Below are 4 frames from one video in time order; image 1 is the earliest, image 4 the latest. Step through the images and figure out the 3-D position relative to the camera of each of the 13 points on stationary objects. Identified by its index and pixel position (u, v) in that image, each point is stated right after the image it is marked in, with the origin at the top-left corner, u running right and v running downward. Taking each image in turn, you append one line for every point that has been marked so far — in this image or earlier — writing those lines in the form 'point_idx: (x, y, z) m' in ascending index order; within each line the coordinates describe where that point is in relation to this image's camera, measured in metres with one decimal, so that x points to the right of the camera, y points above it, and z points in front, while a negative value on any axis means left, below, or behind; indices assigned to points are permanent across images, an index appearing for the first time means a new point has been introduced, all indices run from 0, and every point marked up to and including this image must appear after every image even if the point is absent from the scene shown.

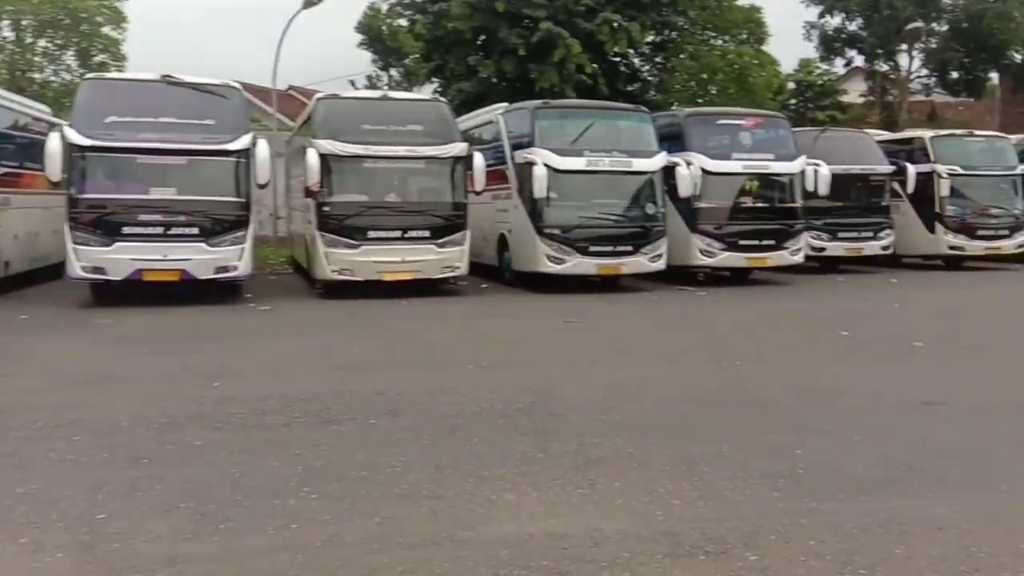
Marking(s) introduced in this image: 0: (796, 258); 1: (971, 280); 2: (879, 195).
0: (+4.3, +0.5, +17.2) m
1: (+7.8, +0.1, +19.3) m
2: (+6.5, +1.7, +20.0) m
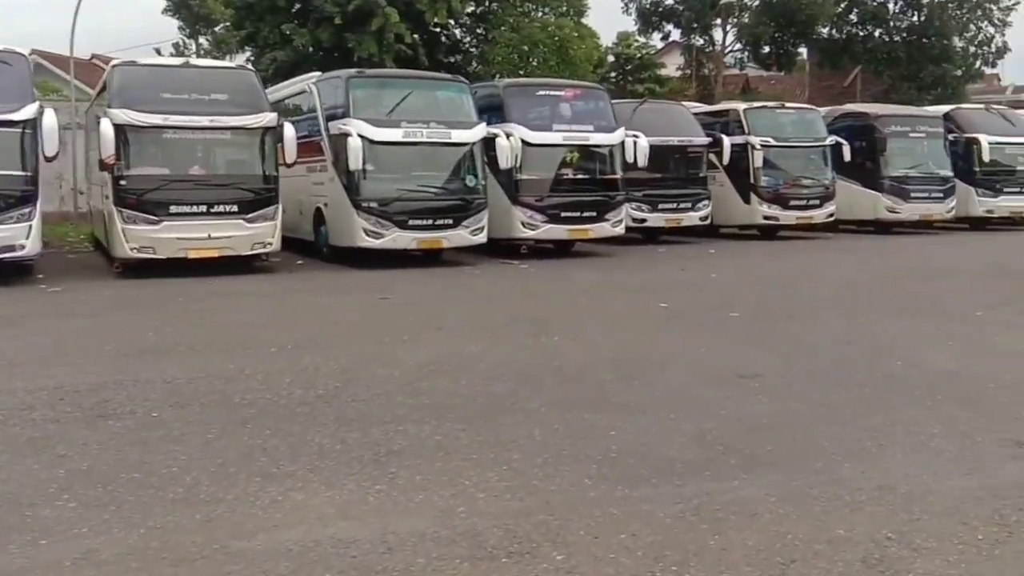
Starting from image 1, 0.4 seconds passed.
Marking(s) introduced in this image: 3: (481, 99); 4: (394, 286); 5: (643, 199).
0: (+1.6, +0.9, +17.3) m
1: (+4.7, +0.7, +19.9) m
2: (+3.3, +2.2, +20.3) m
3: (-0.5, +3.0, +17.8) m
4: (-1.3, 0.0, +11.9) m
5: (+2.3, +1.6, +19.8) m
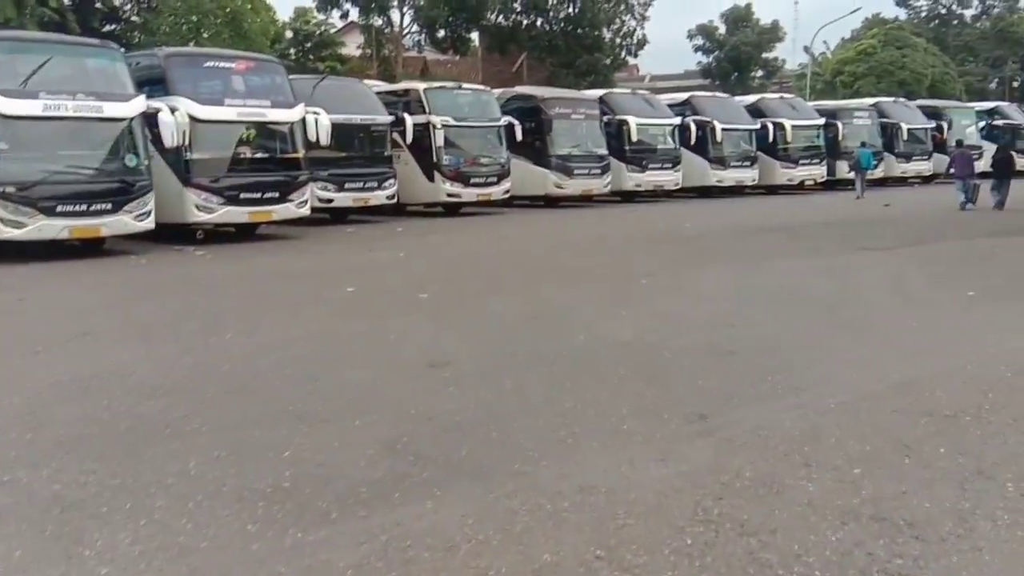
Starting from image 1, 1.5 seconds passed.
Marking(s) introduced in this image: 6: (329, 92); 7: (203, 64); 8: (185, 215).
0: (-3.1, +1.1, +16.4) m
1: (-0.8, +1.1, +19.8) m
2: (-2.3, +2.5, +19.8) m
3: (-5.3, +3.1, +16.3) m
4: (-4.4, +0.1, +10.6) m
5: (-3.1, +1.9, +19.0) m
6: (-3.3, +3.4, +19.8) m
7: (-4.3, +3.1, +15.8) m
8: (-4.5, +1.0, +15.4) m
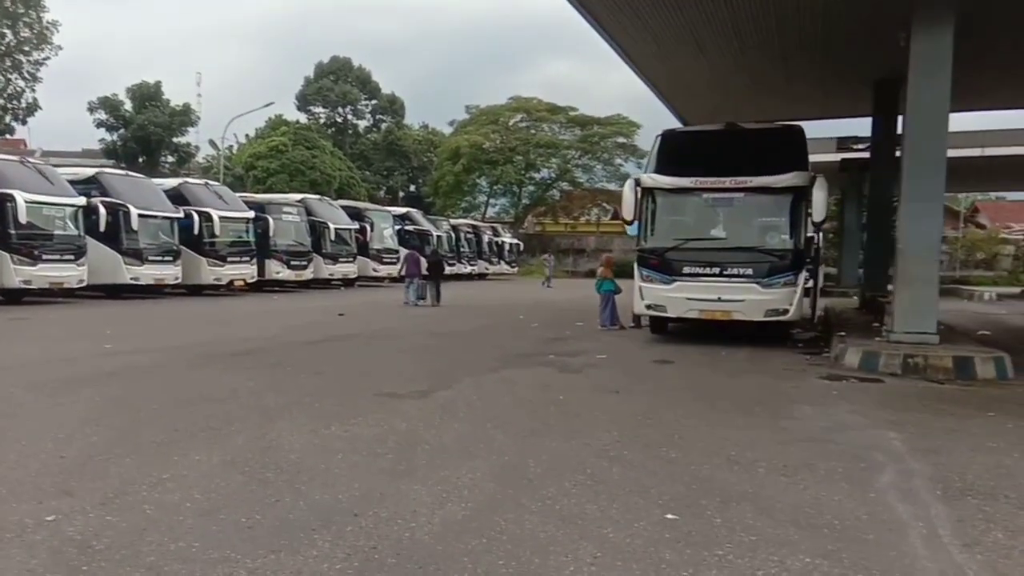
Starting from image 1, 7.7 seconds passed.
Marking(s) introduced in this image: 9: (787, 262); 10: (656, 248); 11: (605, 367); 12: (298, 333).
0: (-8.5, -0.3, +7.0) m
1: (-8.2, -0.7, +11.1) m
2: (-9.5, +0.8, +10.4) m
3: (-10.4, +1.7, +6.0) m
4: (-6.6, -0.9, +1.2) m
5: (-9.8, +0.2, +9.3) m
6: (-10.4, +1.7, +10.0) m
7: (-9.3, +1.8, +6.1) m
8: (-9.1, -0.3, +5.4) m
9: (+4.0, +0.4, +16.1) m
10: (+2.3, +0.6, +16.6) m
11: (+1.2, -1.0, +14.1) m
12: (-3.2, -0.7, +16.9) m
